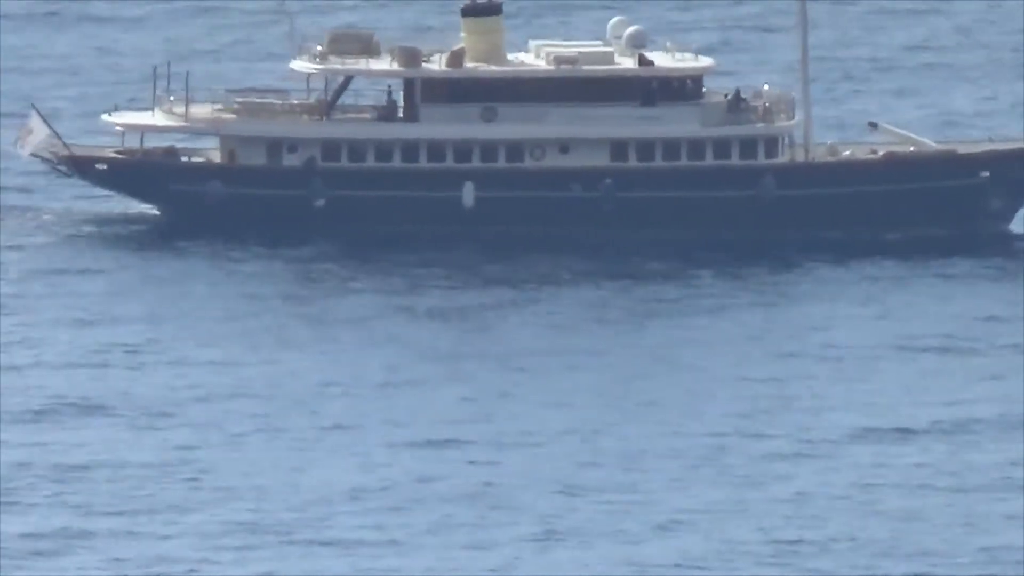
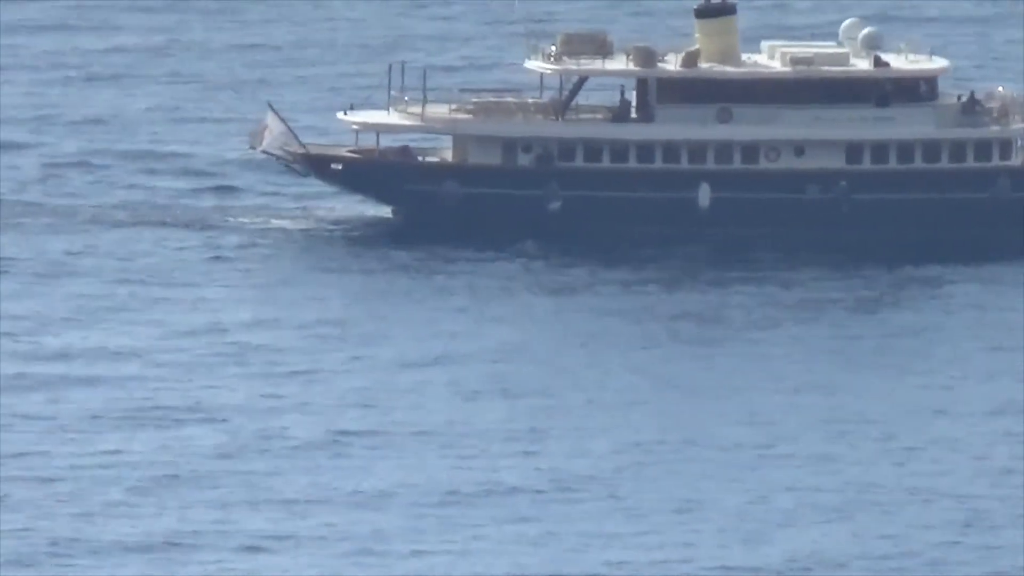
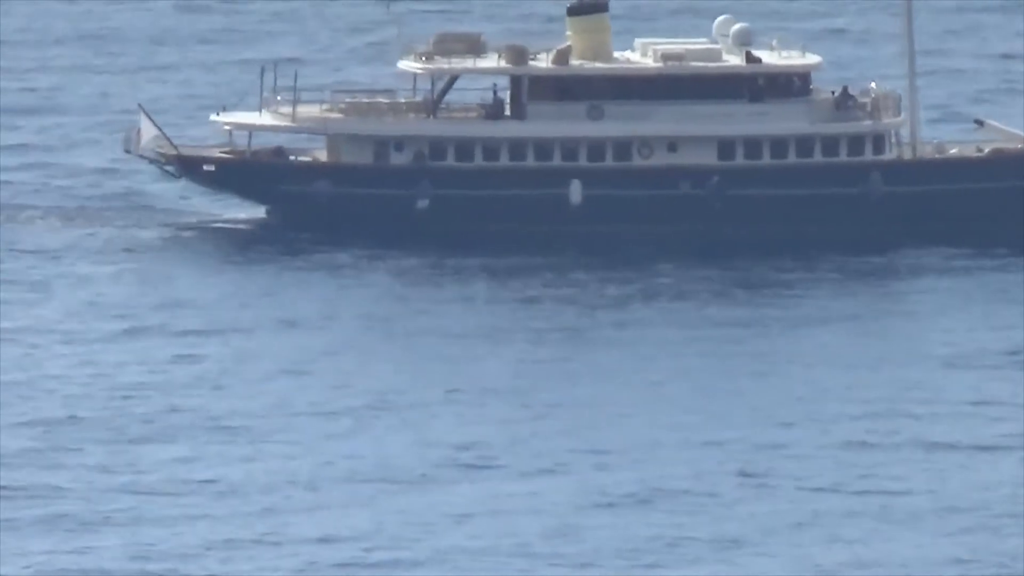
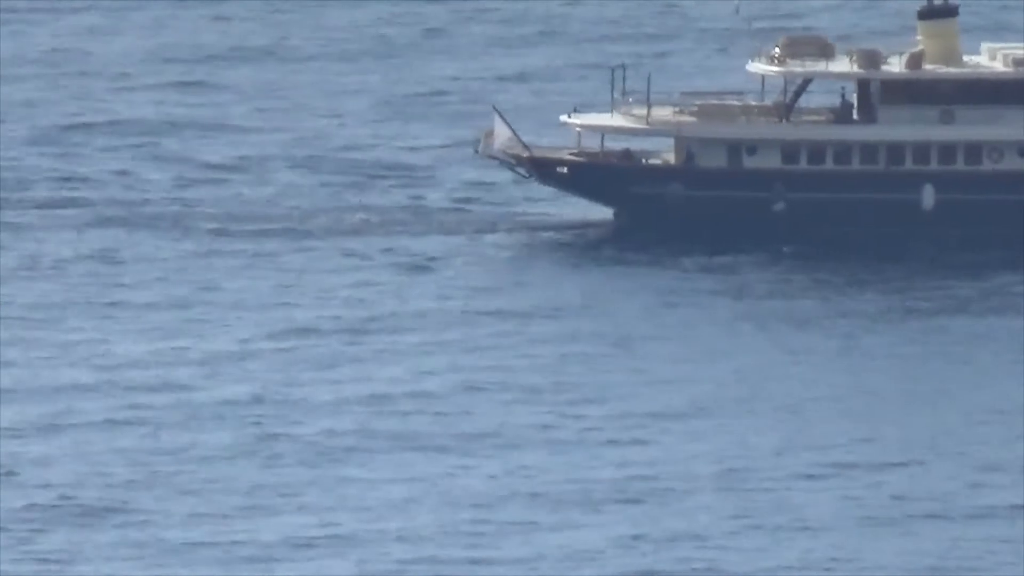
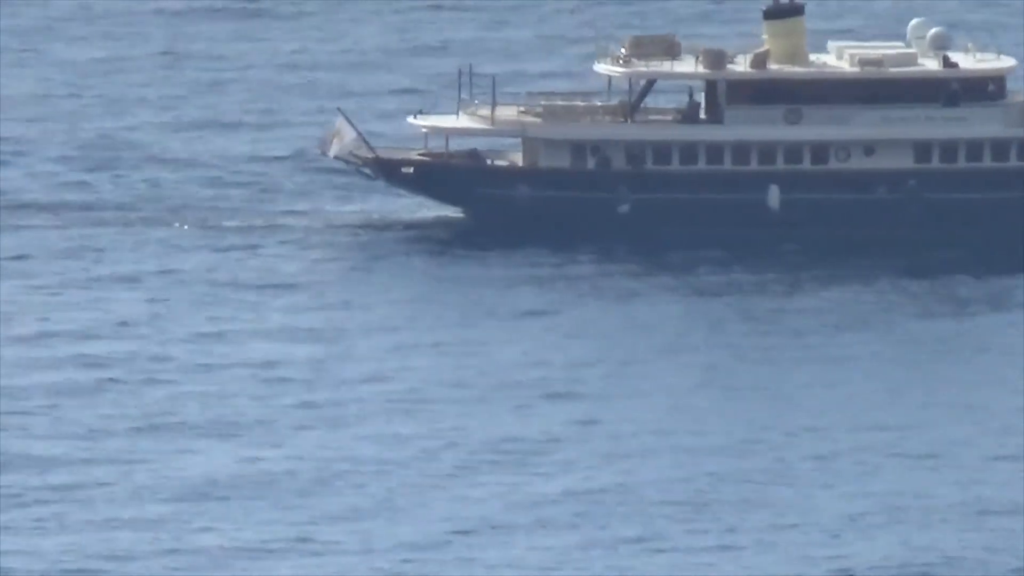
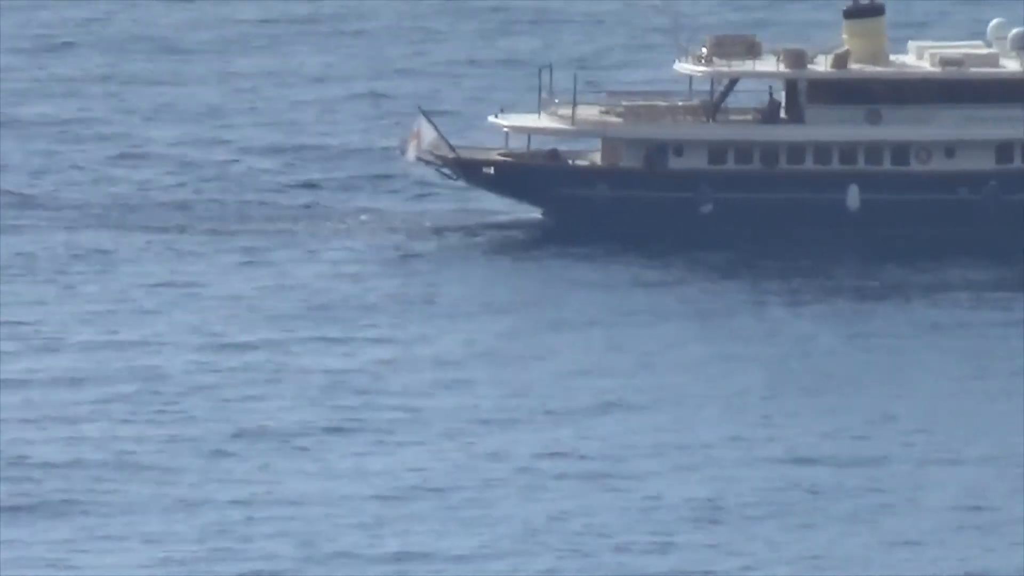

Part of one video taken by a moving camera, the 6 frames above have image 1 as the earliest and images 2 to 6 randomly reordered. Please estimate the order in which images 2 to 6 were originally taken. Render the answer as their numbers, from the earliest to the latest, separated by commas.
3, 2, 5, 6, 4
